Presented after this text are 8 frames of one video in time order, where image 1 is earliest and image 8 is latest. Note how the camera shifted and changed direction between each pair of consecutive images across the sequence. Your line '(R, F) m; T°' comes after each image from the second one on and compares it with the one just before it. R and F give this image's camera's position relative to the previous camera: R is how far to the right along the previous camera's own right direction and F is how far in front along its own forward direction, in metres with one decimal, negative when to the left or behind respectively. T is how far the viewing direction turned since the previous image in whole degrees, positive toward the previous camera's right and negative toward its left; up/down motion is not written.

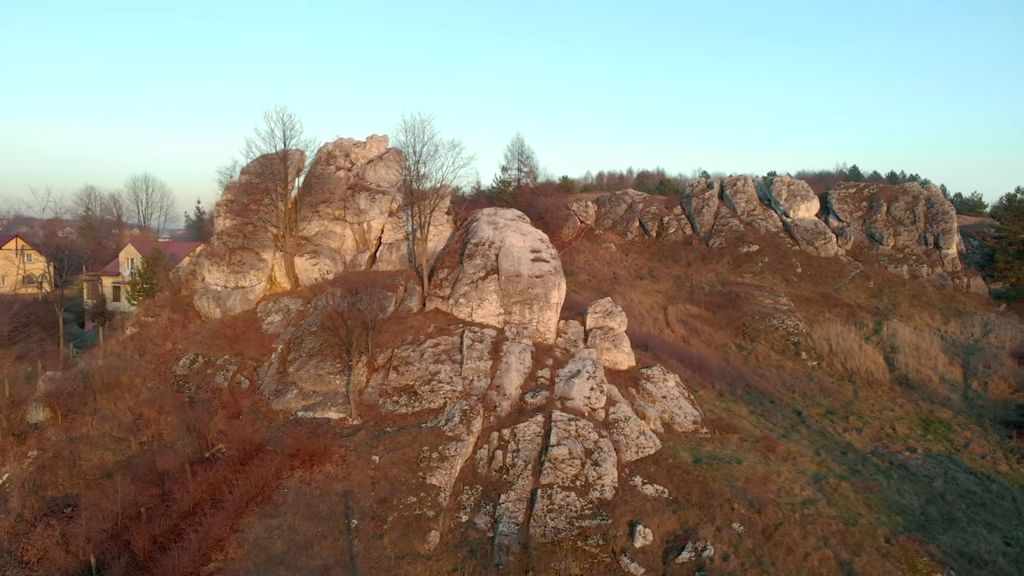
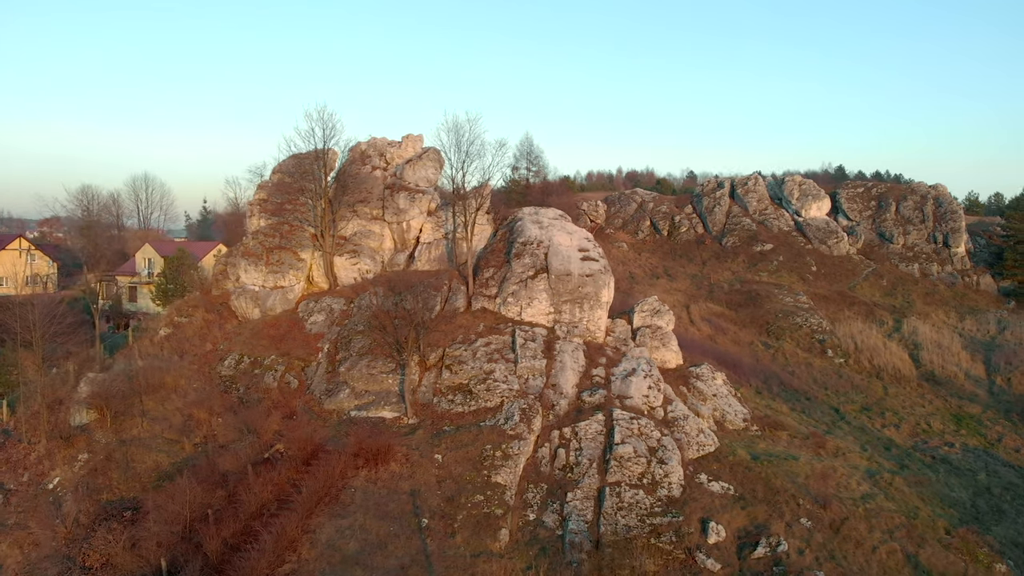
(-2.2, 0.0) m; 0°
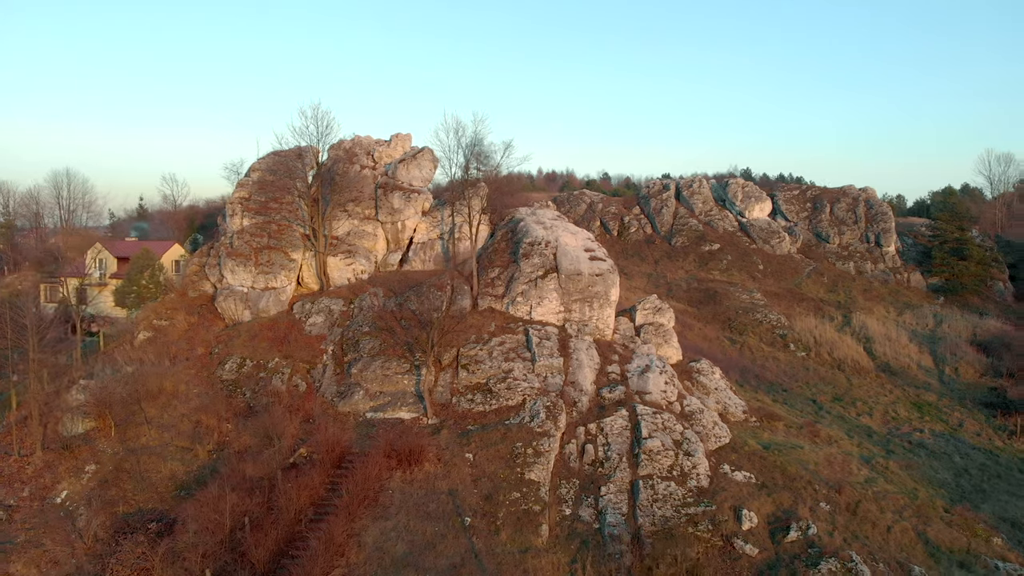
(-3.2, 0.0) m; +6°
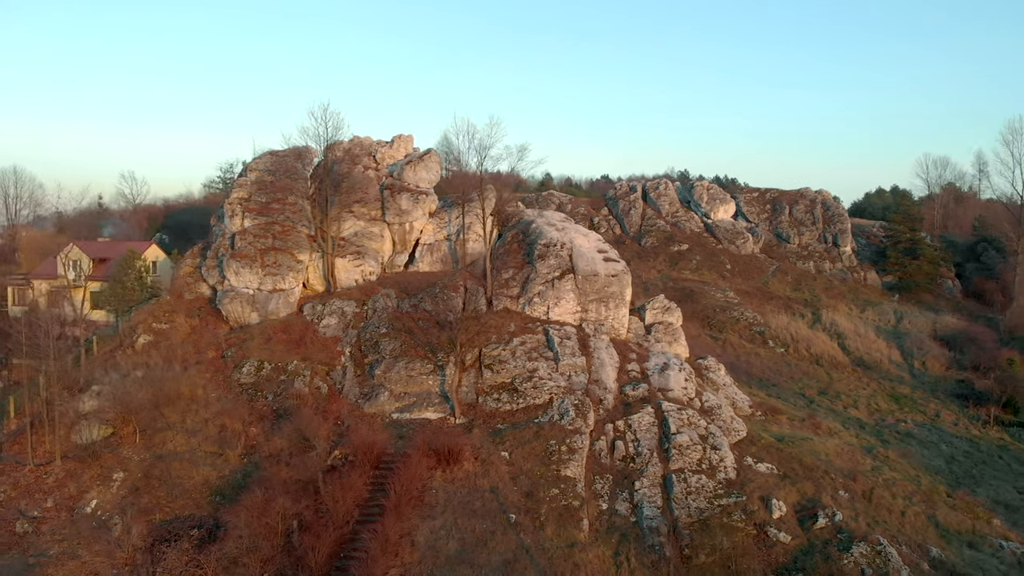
(-2.7, -0.3) m; +4°
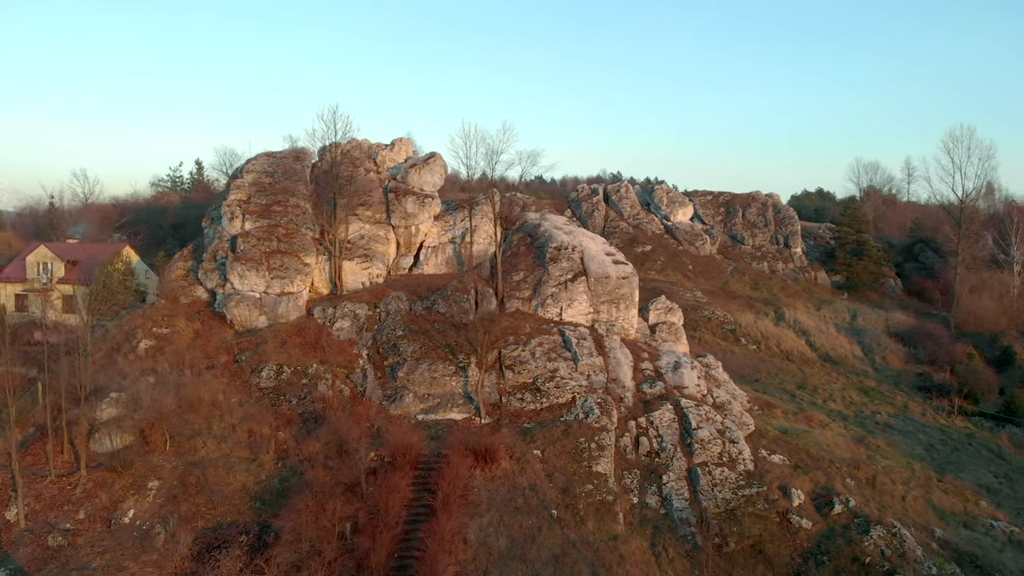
(-3.0, -0.5) m; +5°
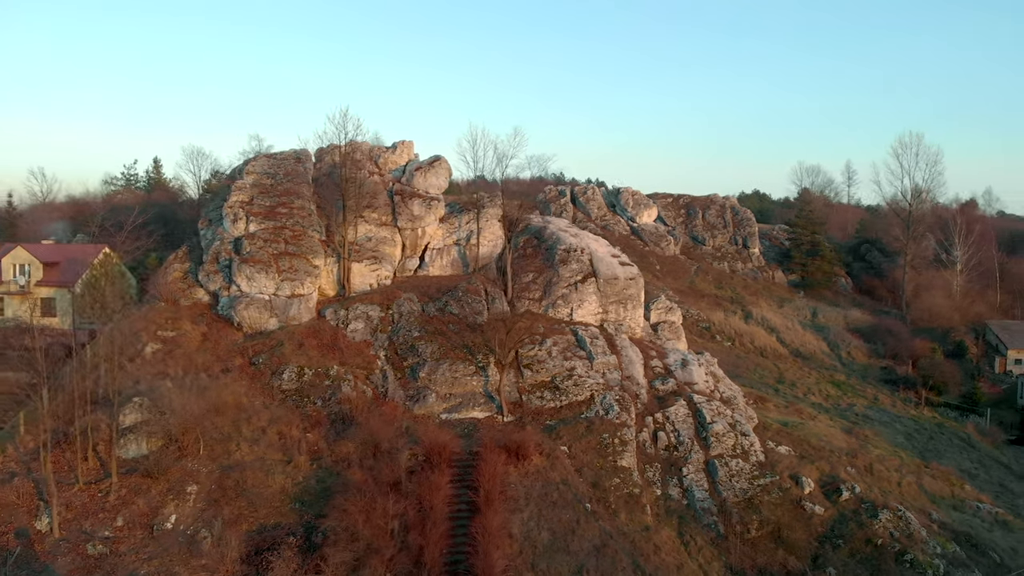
(-2.8, -0.6) m; +4°
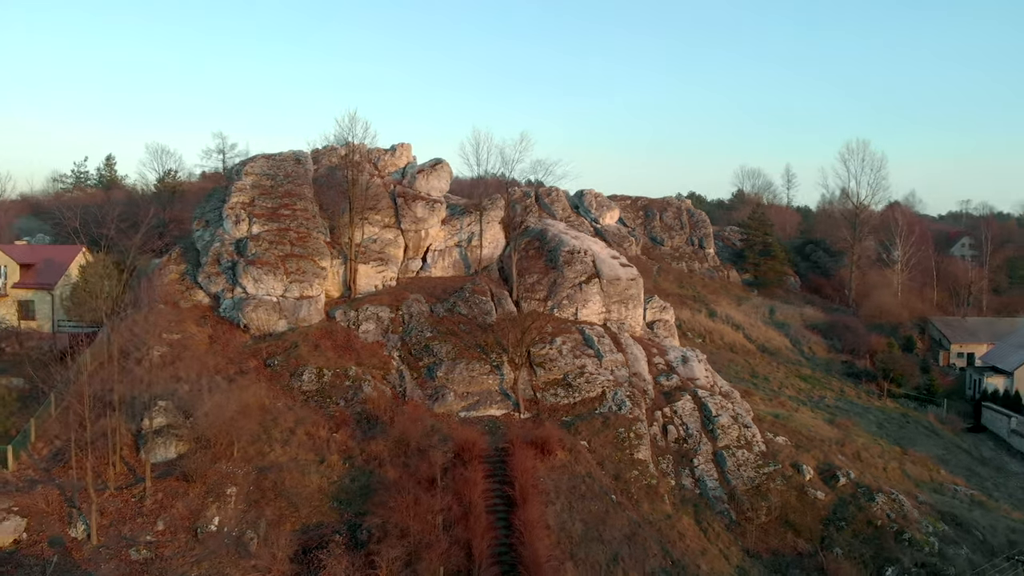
(-2.8, -0.7) m; +5°
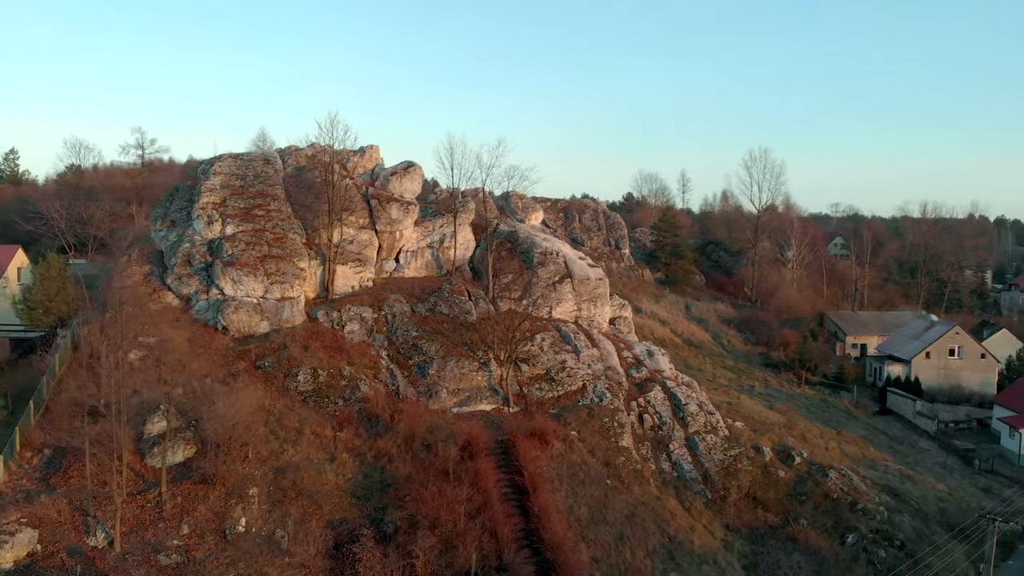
(-3.7, -1.2) m; +9°
